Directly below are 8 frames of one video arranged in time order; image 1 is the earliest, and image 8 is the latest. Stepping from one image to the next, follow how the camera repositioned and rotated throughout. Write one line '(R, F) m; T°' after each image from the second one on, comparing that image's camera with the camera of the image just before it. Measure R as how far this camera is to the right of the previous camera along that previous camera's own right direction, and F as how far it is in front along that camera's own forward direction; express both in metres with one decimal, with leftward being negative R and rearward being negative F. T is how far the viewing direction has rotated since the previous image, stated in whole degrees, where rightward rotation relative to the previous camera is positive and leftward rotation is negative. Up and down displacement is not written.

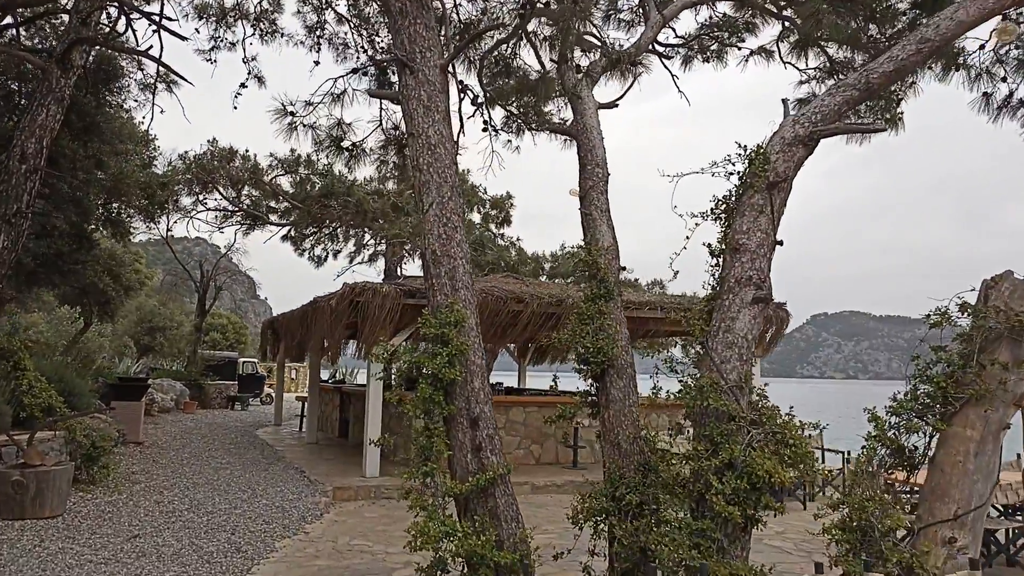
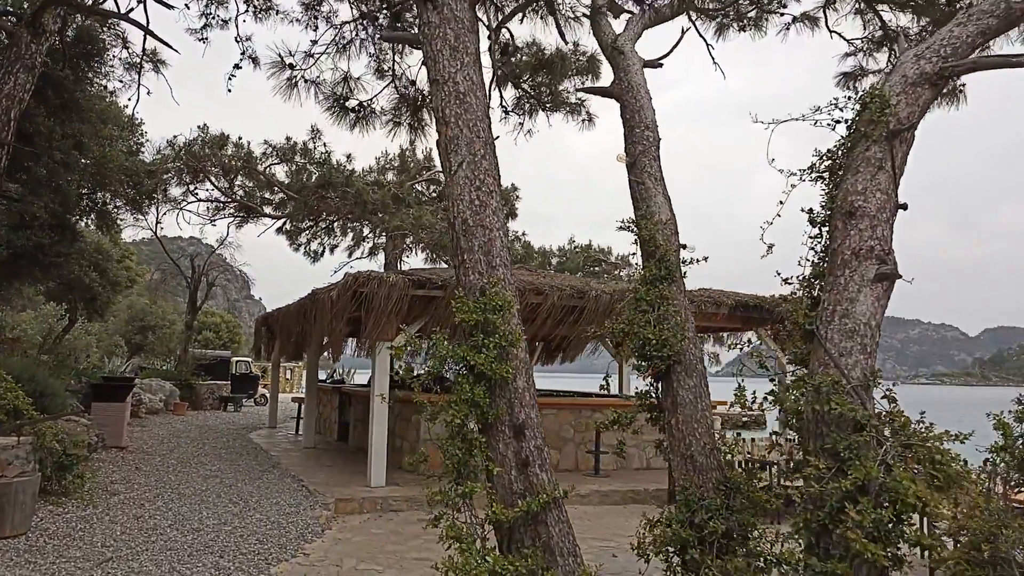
(-0.2, +0.7) m; 0°
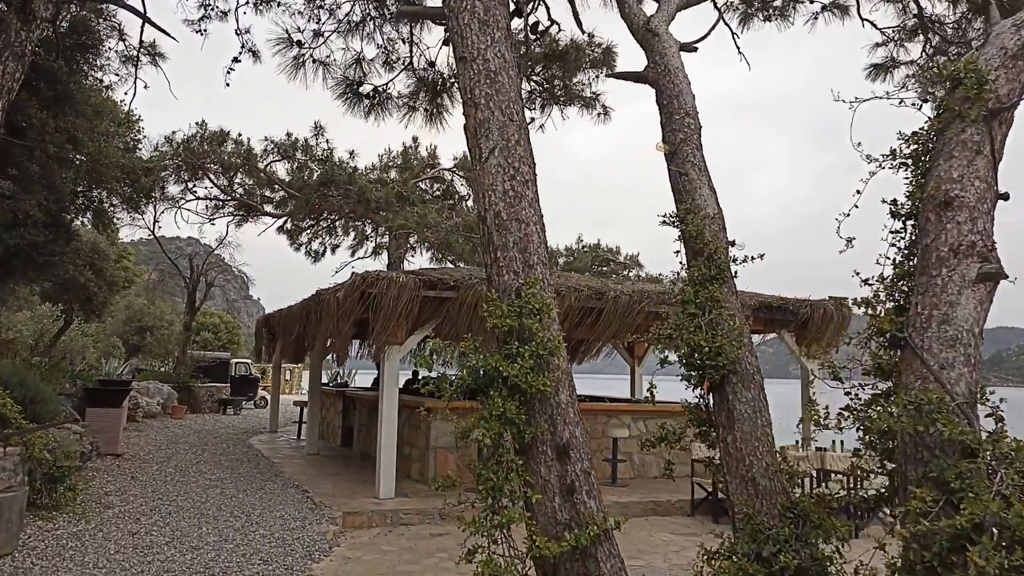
(-0.1, +0.3) m; 0°
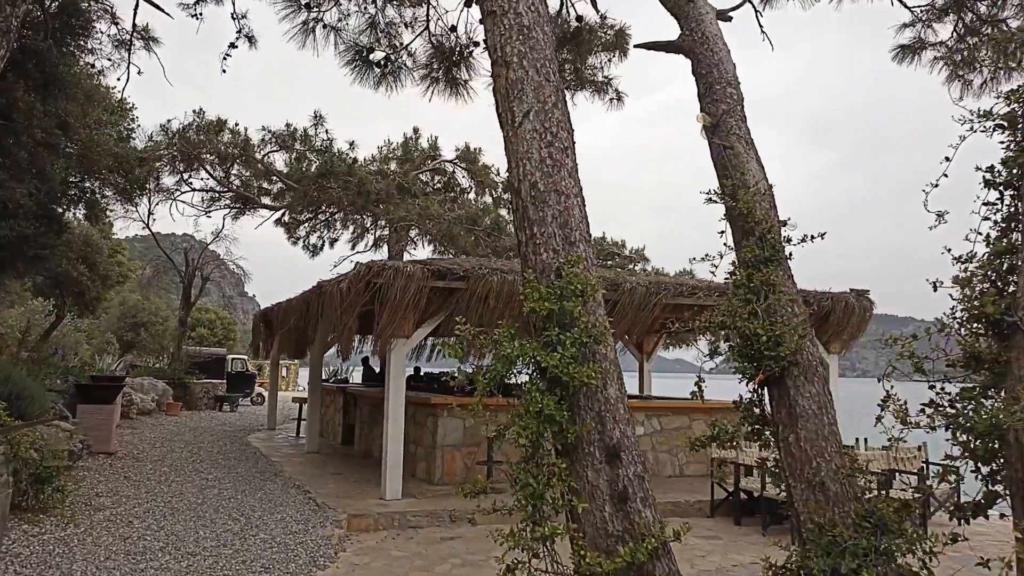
(-0.1, +0.3) m; 0°
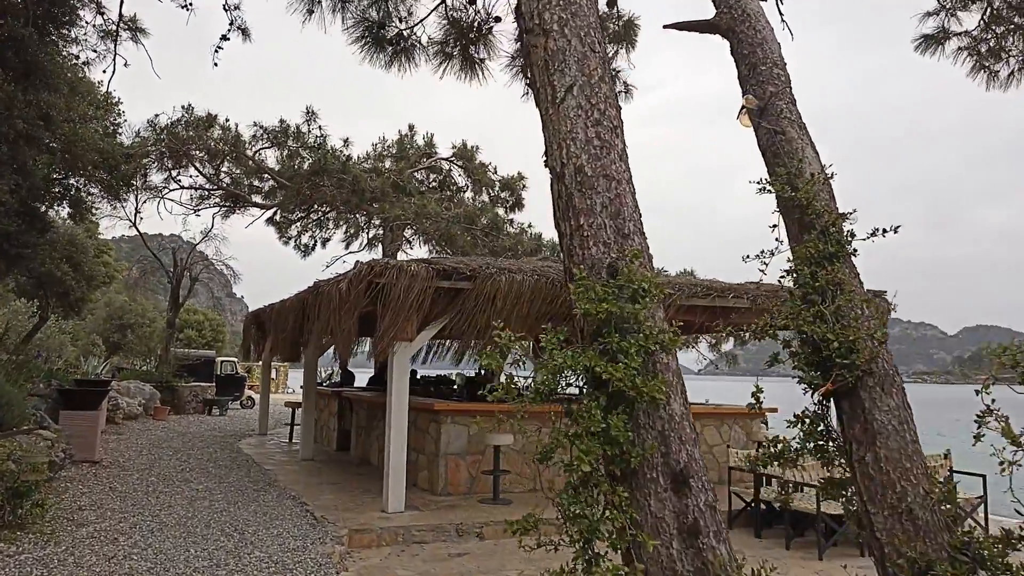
(-0.1, +0.3) m; +1°
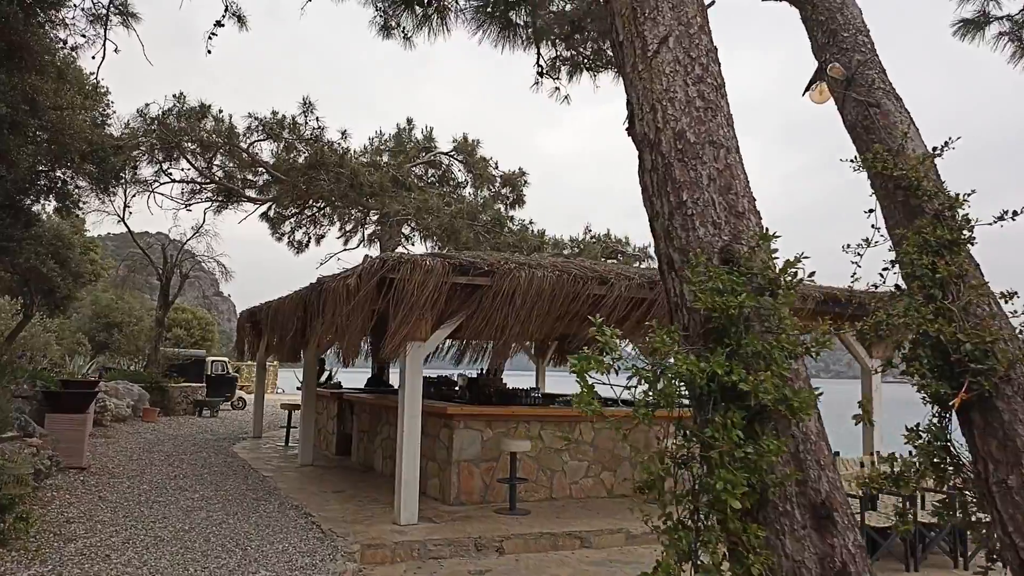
(-0.2, +0.4) m; +1°
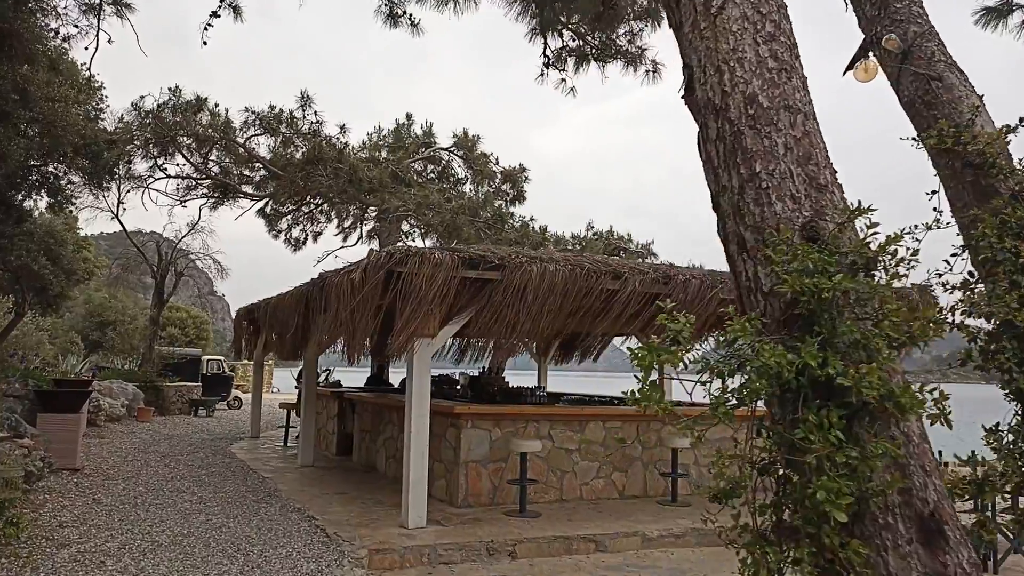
(-0.1, +0.2) m; 0°
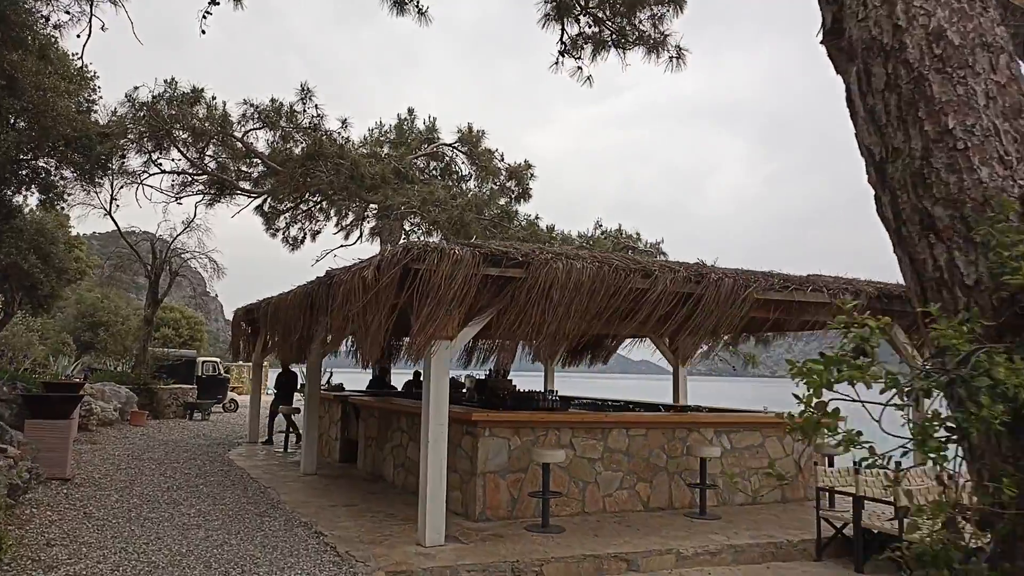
(-0.2, +0.4) m; 0°
